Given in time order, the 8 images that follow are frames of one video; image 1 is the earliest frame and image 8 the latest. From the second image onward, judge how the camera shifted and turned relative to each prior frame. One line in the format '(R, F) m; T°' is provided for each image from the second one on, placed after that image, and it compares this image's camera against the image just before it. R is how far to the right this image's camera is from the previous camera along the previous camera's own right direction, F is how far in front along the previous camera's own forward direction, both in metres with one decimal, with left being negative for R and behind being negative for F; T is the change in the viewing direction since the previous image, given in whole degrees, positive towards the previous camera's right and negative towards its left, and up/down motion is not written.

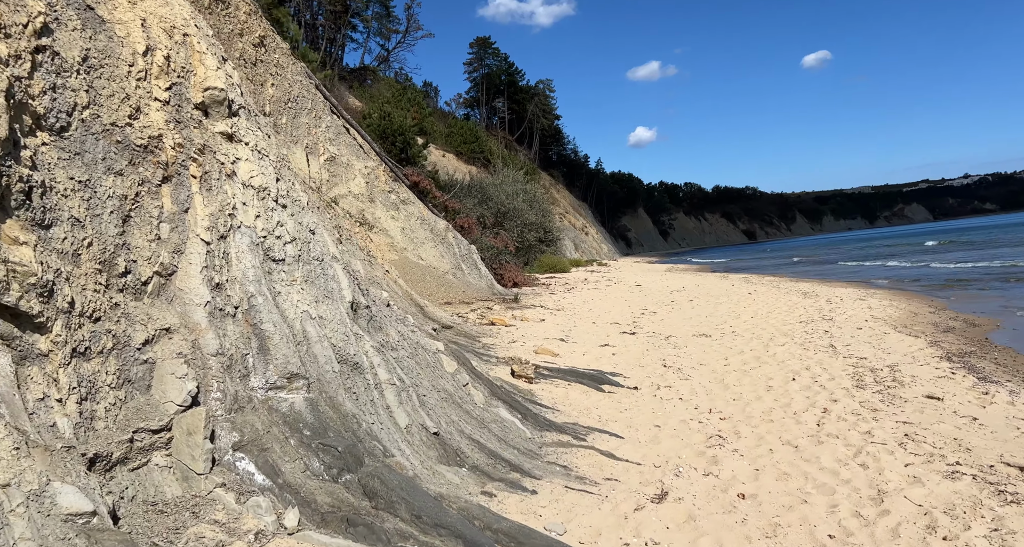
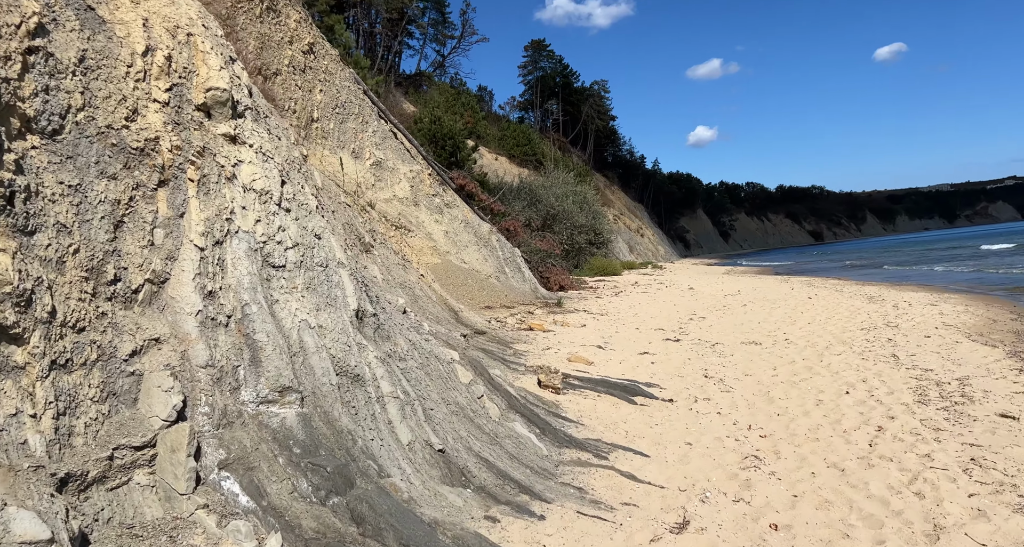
(+0.2, +0.2) m; -5°
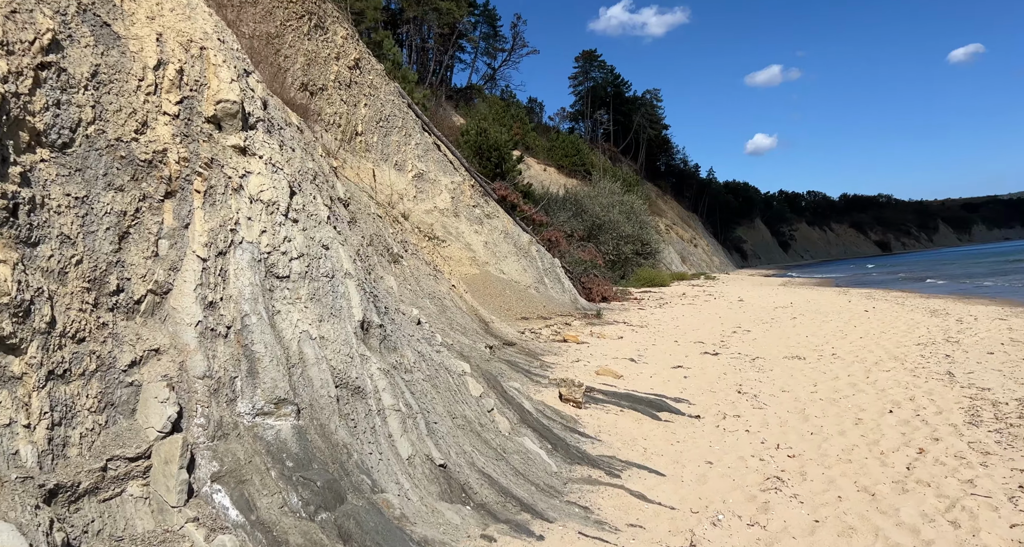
(+0.3, +0.1) m; -5°
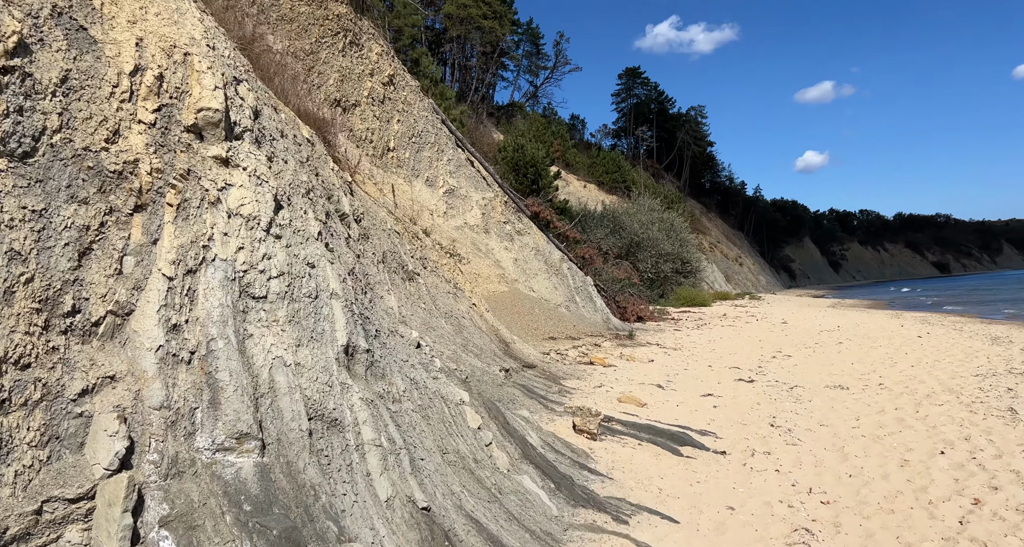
(+0.2, +0.3) m; -4°
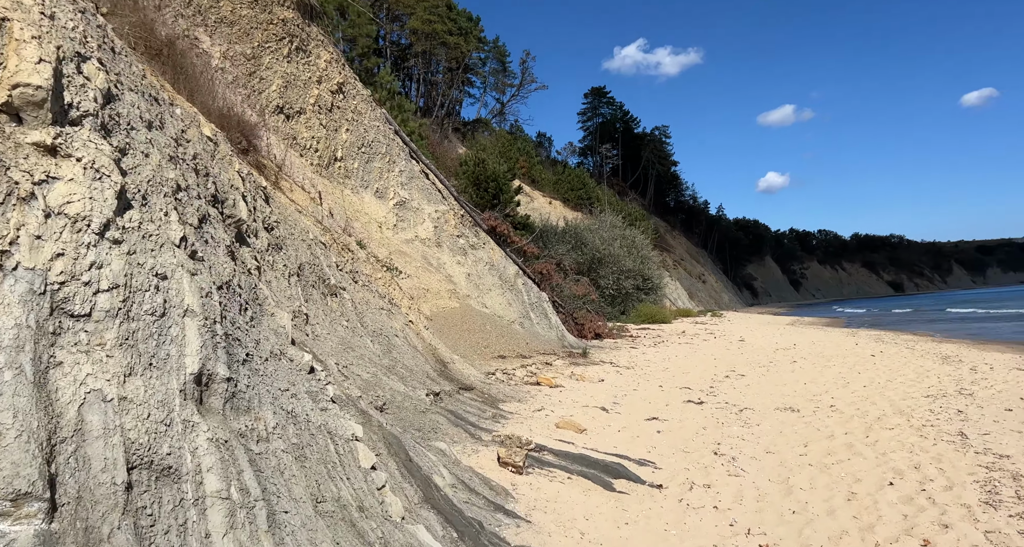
(+0.4, +0.5) m; +3°
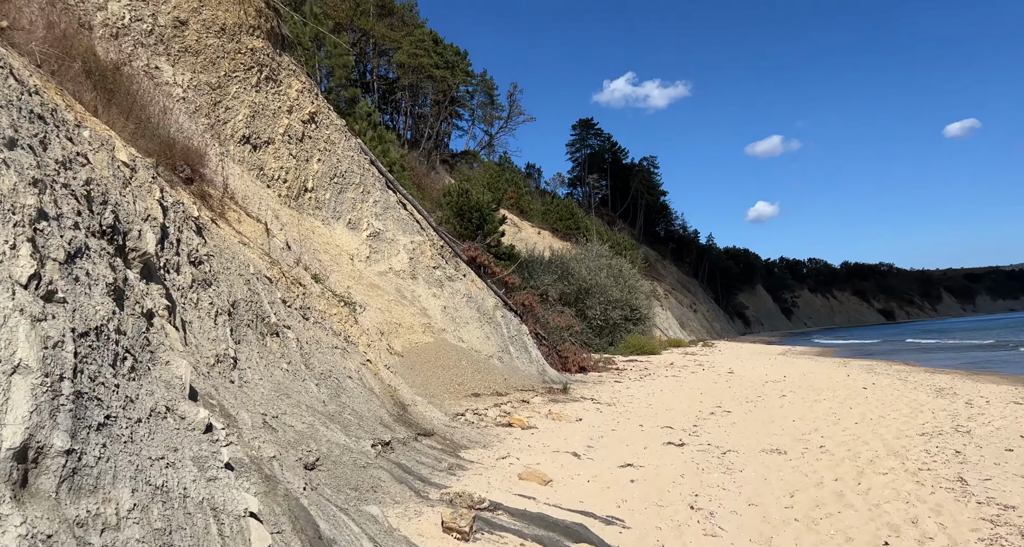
(+0.3, +0.5) m; +1°
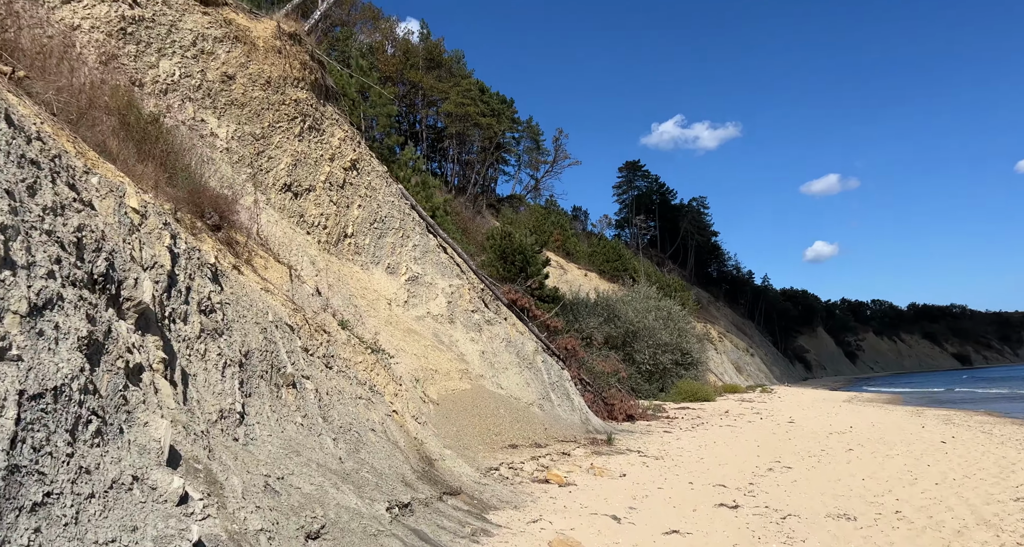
(+0.2, +0.4) m; -5°
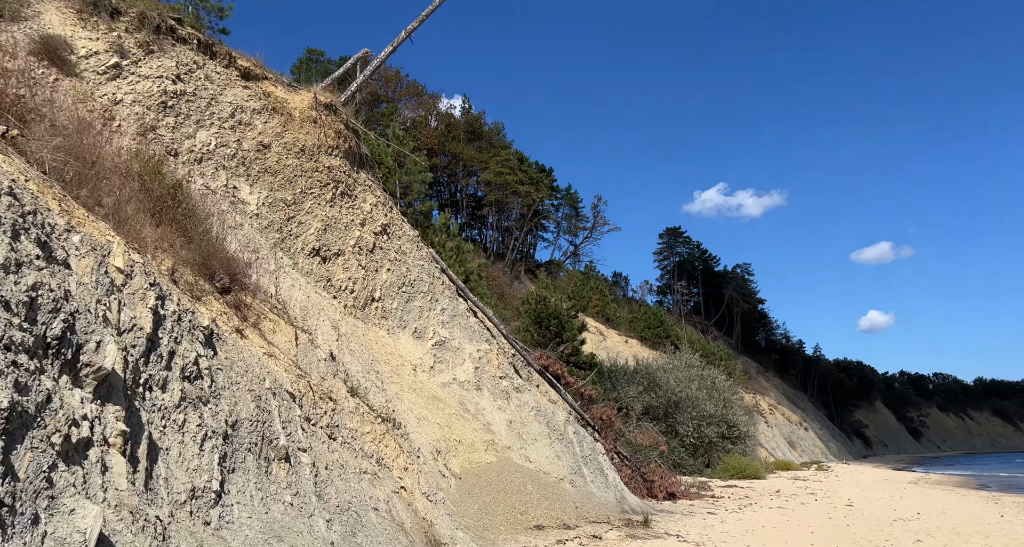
(+0.3, +0.5) m; -4°
